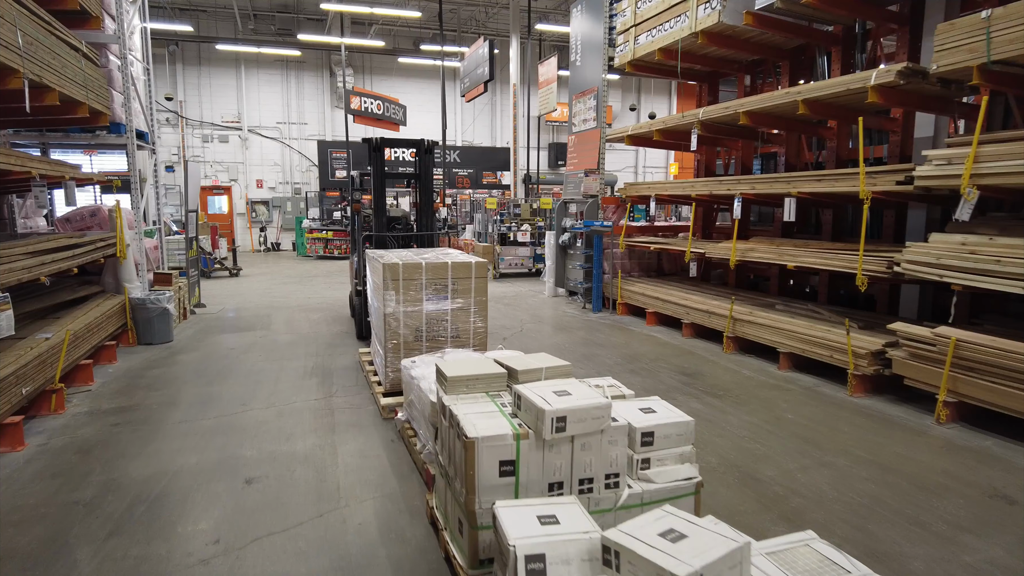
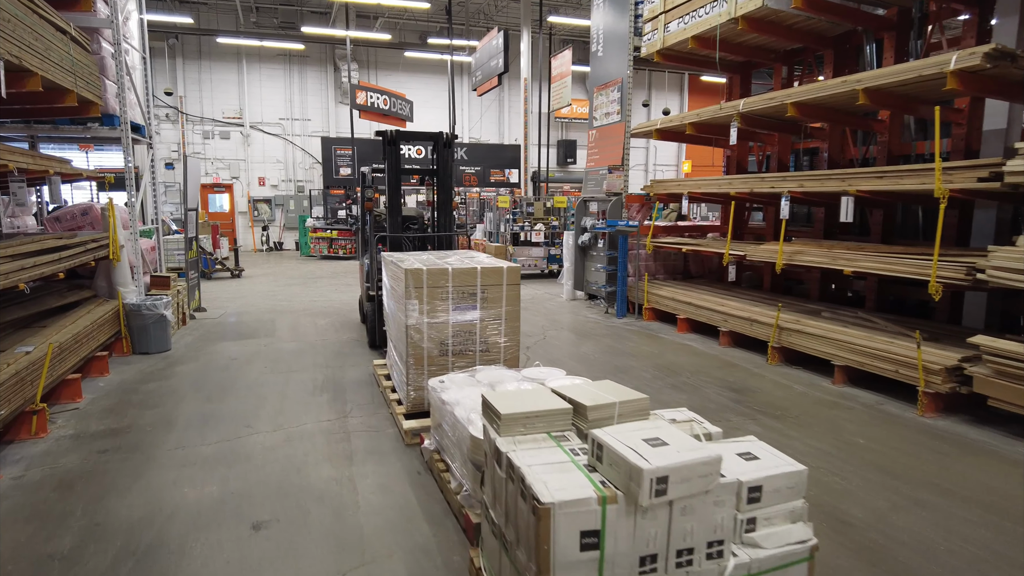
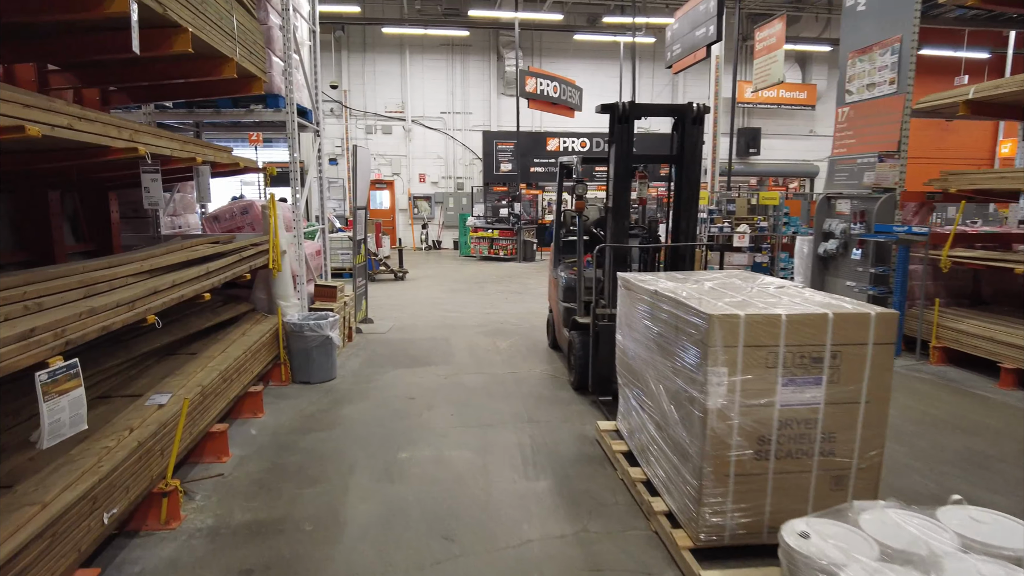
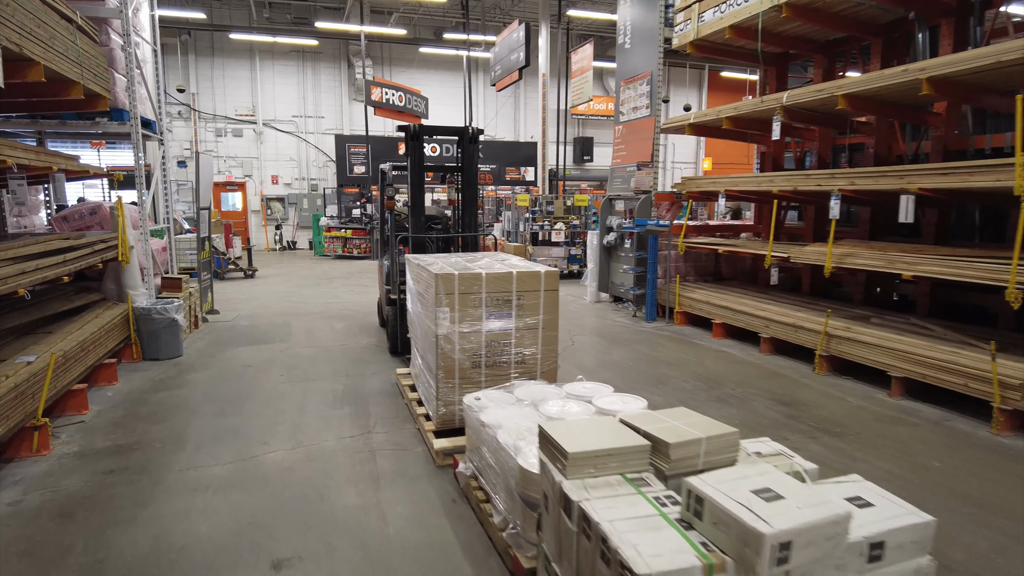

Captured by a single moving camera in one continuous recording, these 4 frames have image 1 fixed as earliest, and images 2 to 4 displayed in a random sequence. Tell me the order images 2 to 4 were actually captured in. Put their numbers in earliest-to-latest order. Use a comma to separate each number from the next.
2, 4, 3
